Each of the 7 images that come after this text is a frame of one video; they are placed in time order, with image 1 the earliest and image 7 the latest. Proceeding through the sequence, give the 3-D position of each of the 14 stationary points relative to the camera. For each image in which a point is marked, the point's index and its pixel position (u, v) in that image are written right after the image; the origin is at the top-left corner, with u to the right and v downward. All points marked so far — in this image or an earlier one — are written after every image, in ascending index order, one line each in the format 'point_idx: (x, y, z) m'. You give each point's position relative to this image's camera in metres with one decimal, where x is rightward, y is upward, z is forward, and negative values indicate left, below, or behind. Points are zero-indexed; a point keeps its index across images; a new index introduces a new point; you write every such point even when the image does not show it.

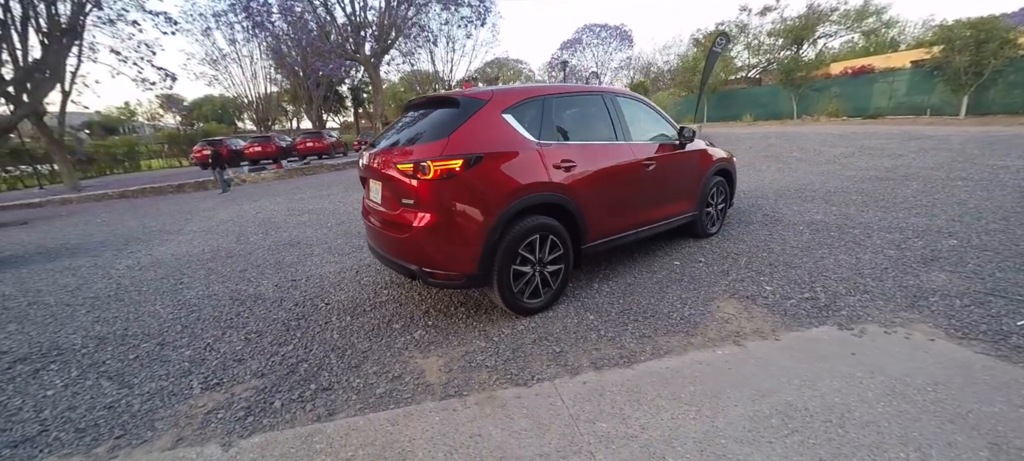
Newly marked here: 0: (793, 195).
0: (+4.5, +0.6, +6.5) m
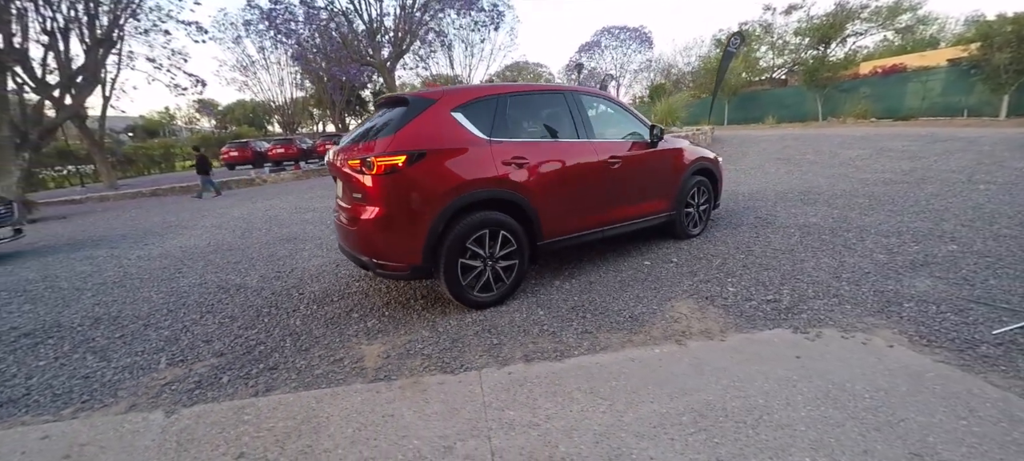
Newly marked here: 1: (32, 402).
0: (+4.3, +0.5, +6.2) m
1: (-3.2, -1.2, +2.7) m
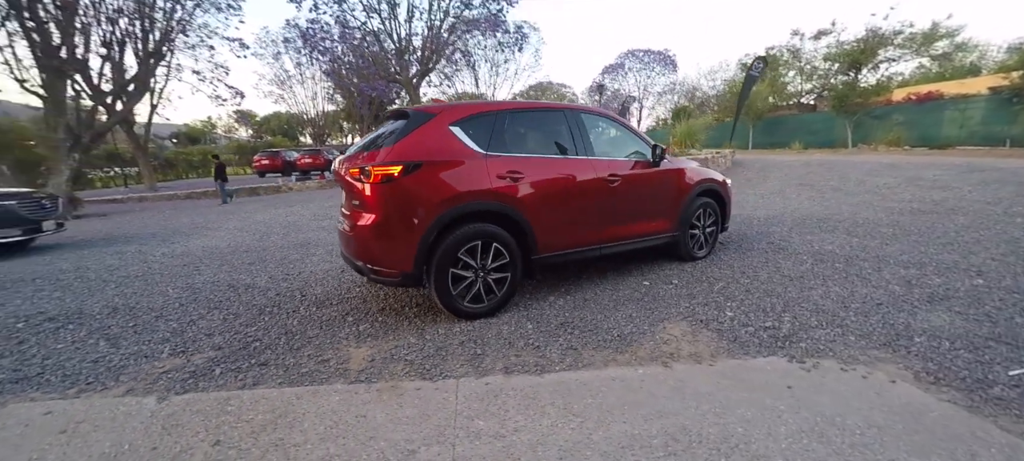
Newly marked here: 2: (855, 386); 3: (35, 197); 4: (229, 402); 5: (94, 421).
0: (+4.4, +0.1, +6.0) m
1: (-3.4, -1.1, +2.9) m
2: (+2.3, -1.0, +2.7) m
3: (-7.5, +0.5, +6.2) m
4: (-1.8, -1.1, +2.6) m
5: (-2.6, -1.2, +2.5) m
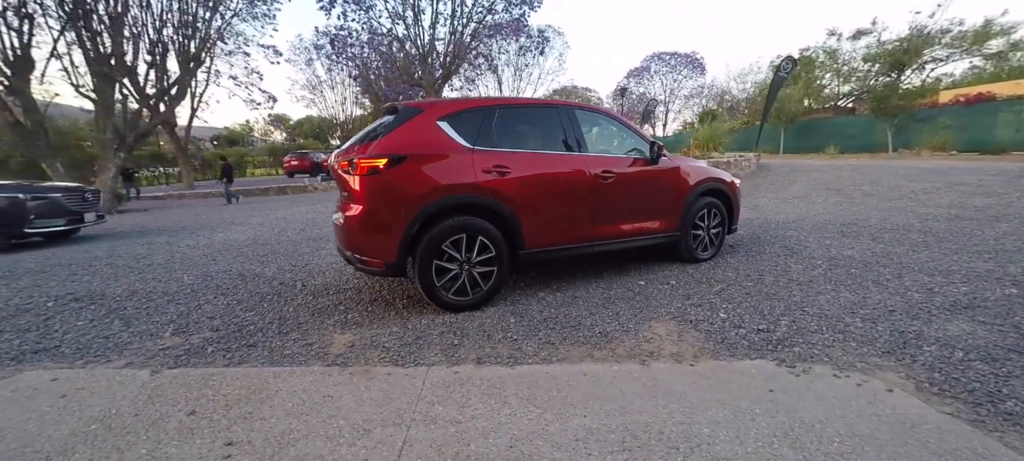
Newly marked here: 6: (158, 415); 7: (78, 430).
0: (+4.5, 0.0, +5.6) m
1: (-3.6, -1.0, +3.2) m
2: (+2.1, -1.0, +2.5) m
3: (-7.4, +0.6, +6.8) m
4: (-2.0, -1.0, +2.7) m
5: (-2.8, -1.0, +2.6) m
6: (-2.1, -1.1, +2.4) m
7: (-2.5, -1.1, +2.3) m
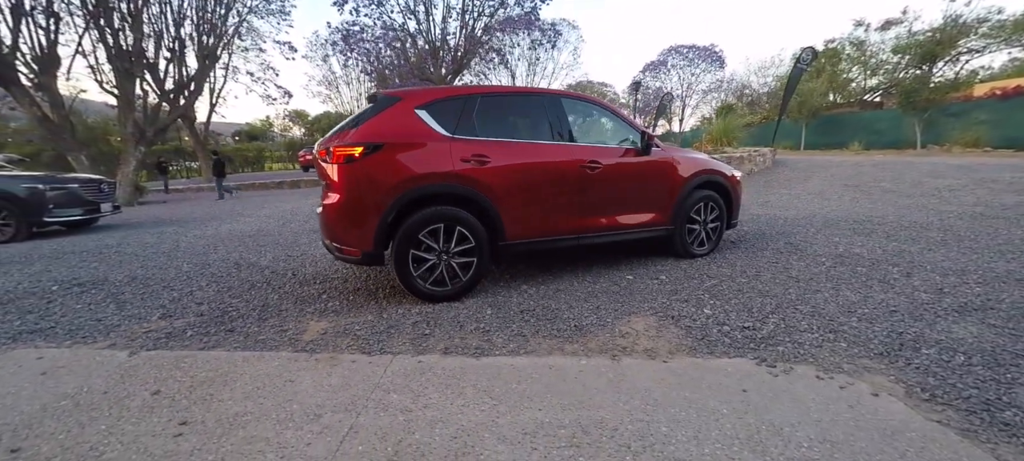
0: (+4.4, 0.0, +5.3) m
1: (-3.8, -0.8, +3.3) m
2: (+1.8, -0.9, +2.3) m
3: (-7.4, +0.8, +7.1) m
4: (-2.3, -0.9, +2.8) m
5: (-3.0, -0.9, +2.7) m
6: (-2.4, -1.0, +2.5) m
7: (-2.7, -1.0, +2.4) m
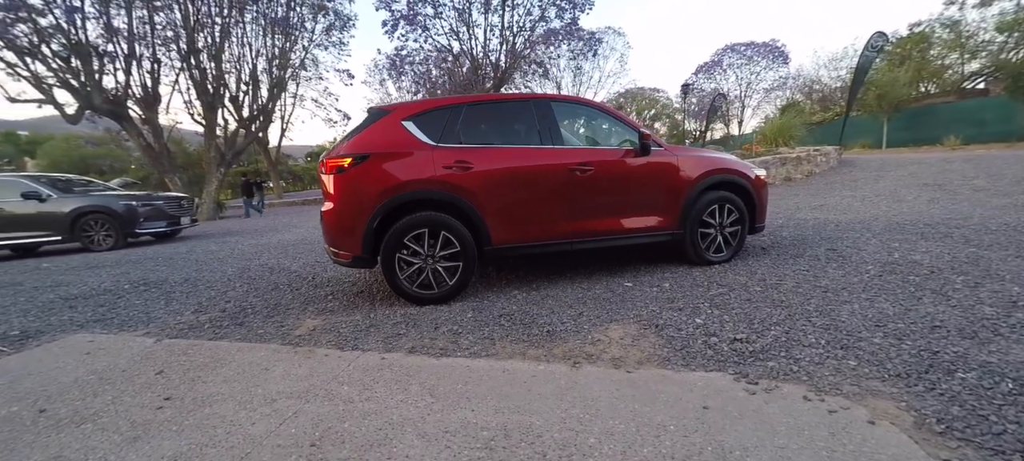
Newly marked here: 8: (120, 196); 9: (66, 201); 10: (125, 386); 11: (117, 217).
0: (+4.5, 0.0, +4.5) m
1: (-3.9, -0.9, +3.9) m
2: (+1.5, -0.9, +2.0) m
3: (-6.8, +0.6, +8.3) m
4: (-2.5, -0.9, +3.1) m
5: (-3.2, -1.0, +3.2) m
6: (-2.6, -1.0, +2.8) m
7: (-3.0, -1.0, +2.8) m
8: (-7.5, +0.6, +7.6) m
9: (-8.2, +0.5, +7.3) m
10: (-2.6, -1.0, +2.7) m
11: (-7.3, +0.2, +7.4) m
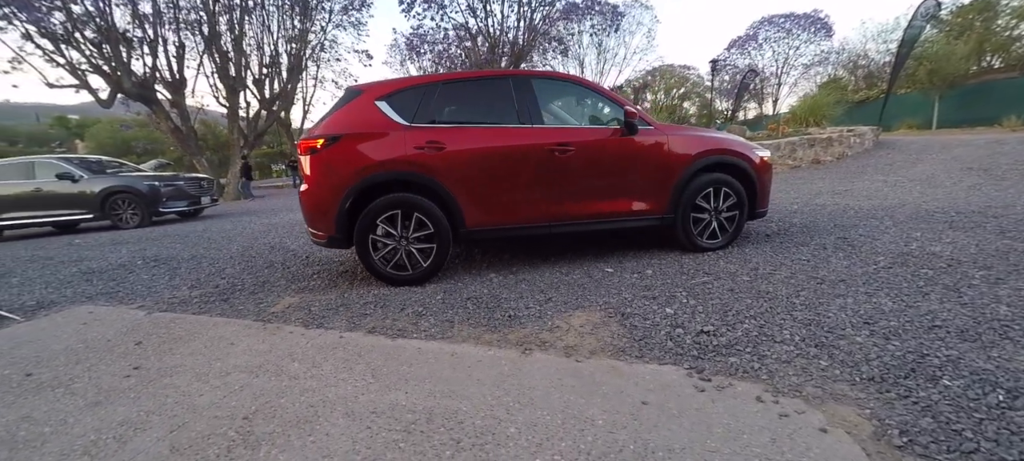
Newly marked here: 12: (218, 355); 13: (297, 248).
0: (+4.4, +0.1, +4.1) m
1: (-4.1, -0.6, +4.1) m
2: (+1.1, -0.9, +1.8) m
3: (-6.6, +1.1, +8.7) m
4: (-2.7, -0.7, +3.3) m
5: (-3.5, -0.8, +3.4) m
6: (-2.9, -0.8, +3.0) m
7: (-3.3, -0.9, +3.0) m
8: (-7.3, +1.1, +8.1) m
9: (-8.1, +1.0, +7.8) m
10: (-2.9, -0.9, +2.8) m
11: (-7.2, +0.7, +7.9) m
12: (-1.9, -0.8, +2.7) m
13: (-2.8, -0.2, +5.3) m
